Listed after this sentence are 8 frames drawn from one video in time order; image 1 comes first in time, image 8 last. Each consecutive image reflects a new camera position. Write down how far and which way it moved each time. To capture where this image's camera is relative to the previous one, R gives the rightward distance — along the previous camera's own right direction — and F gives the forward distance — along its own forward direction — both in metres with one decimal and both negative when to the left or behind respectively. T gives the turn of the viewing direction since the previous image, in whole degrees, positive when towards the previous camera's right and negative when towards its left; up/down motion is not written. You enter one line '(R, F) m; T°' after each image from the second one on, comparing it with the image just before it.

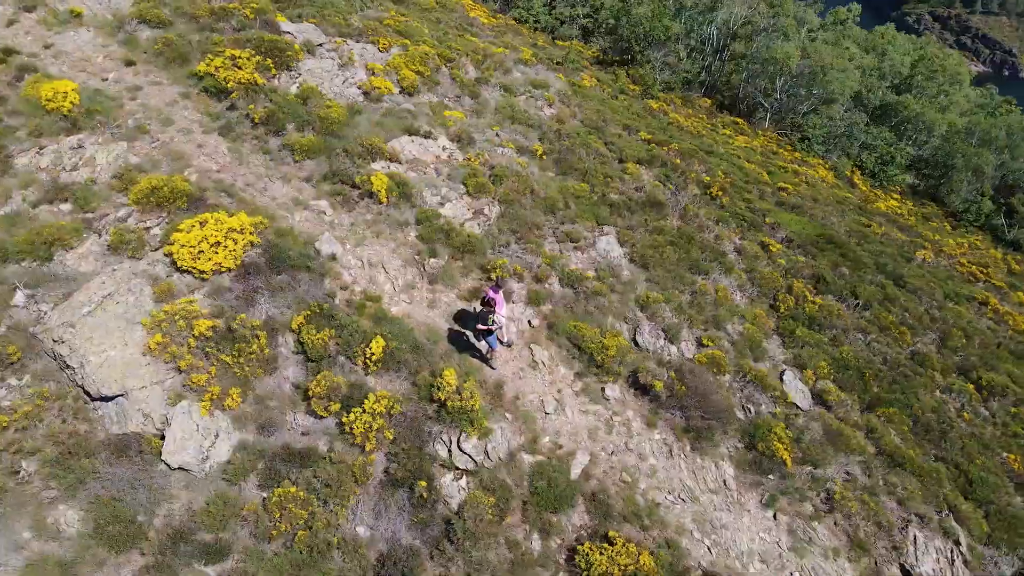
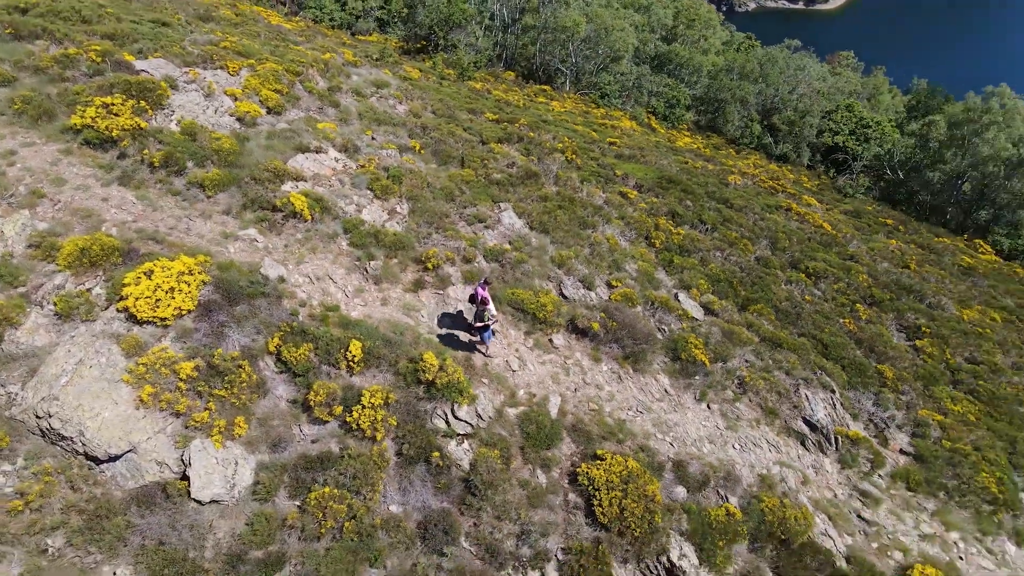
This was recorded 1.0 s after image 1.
(-2.7, -1.5) m; +14°
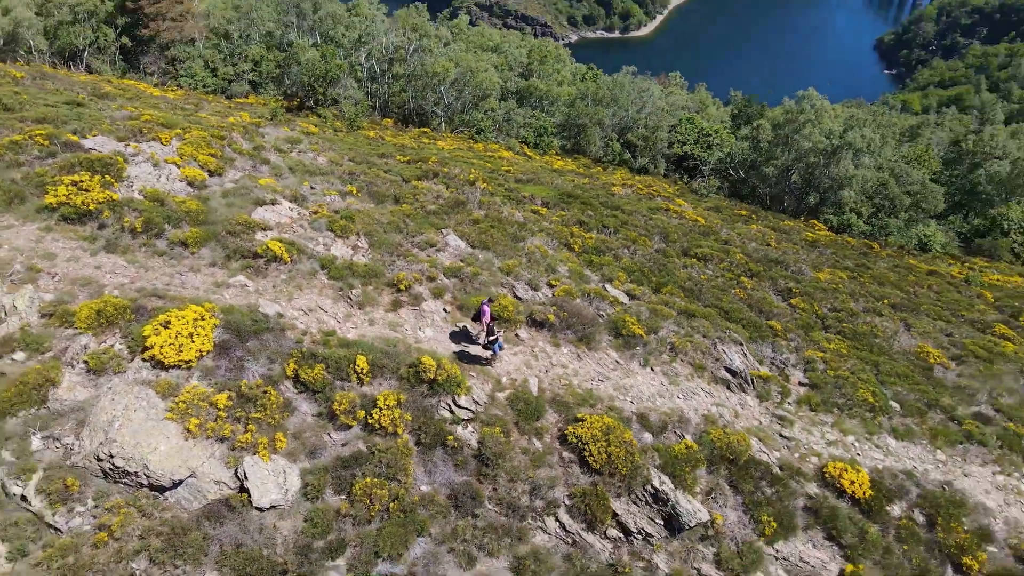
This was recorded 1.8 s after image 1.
(-2.5, -2.5) m; +10°
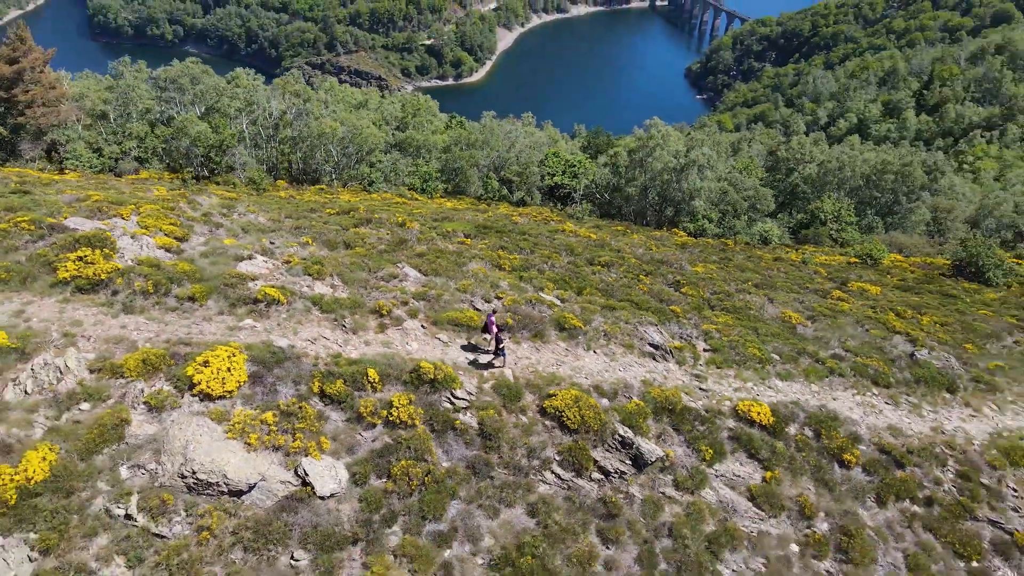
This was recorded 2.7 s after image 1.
(-3.0, -3.6) m; +11°
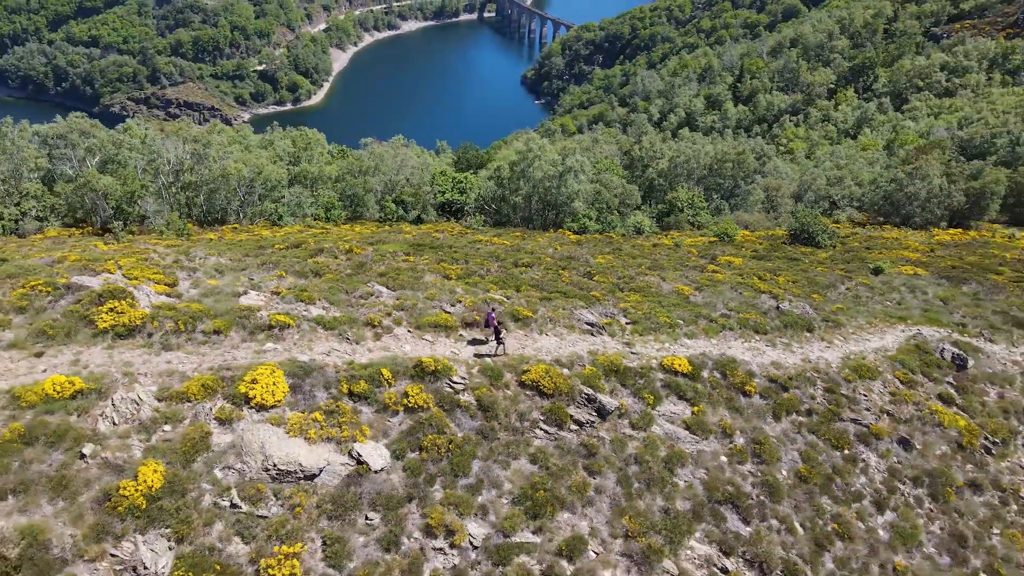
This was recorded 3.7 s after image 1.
(-3.8, -4.5) m; +11°
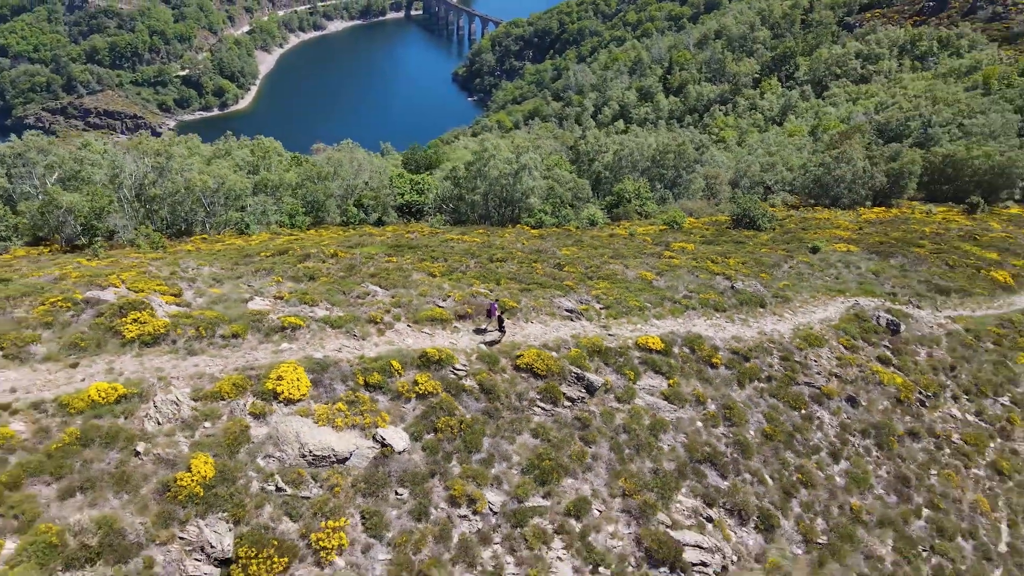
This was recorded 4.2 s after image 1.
(-1.9, -2.3) m; +5°
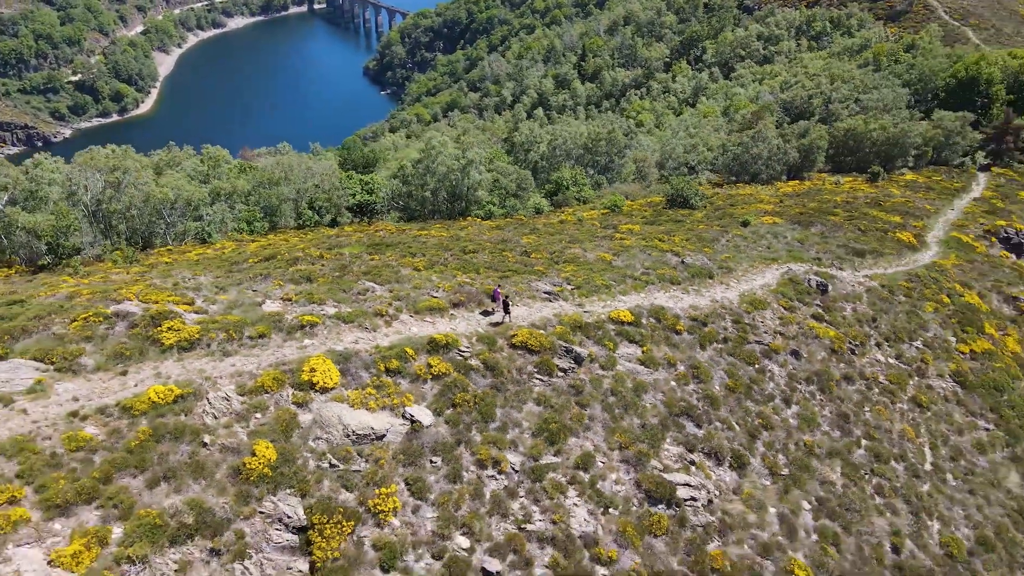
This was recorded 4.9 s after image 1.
(-2.8, -3.0) m; +6°
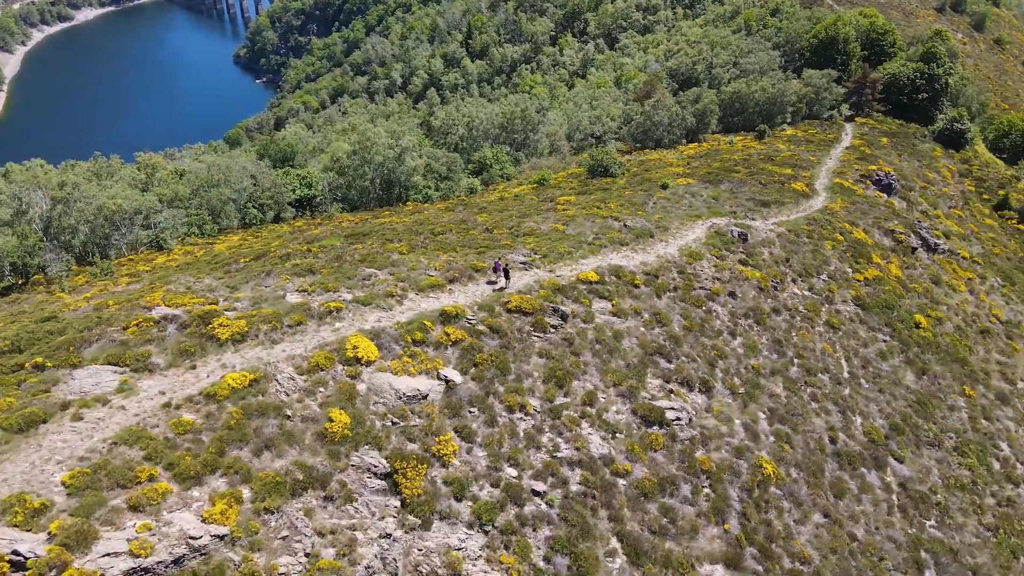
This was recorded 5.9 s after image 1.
(-4.6, -4.2) m; +8°
